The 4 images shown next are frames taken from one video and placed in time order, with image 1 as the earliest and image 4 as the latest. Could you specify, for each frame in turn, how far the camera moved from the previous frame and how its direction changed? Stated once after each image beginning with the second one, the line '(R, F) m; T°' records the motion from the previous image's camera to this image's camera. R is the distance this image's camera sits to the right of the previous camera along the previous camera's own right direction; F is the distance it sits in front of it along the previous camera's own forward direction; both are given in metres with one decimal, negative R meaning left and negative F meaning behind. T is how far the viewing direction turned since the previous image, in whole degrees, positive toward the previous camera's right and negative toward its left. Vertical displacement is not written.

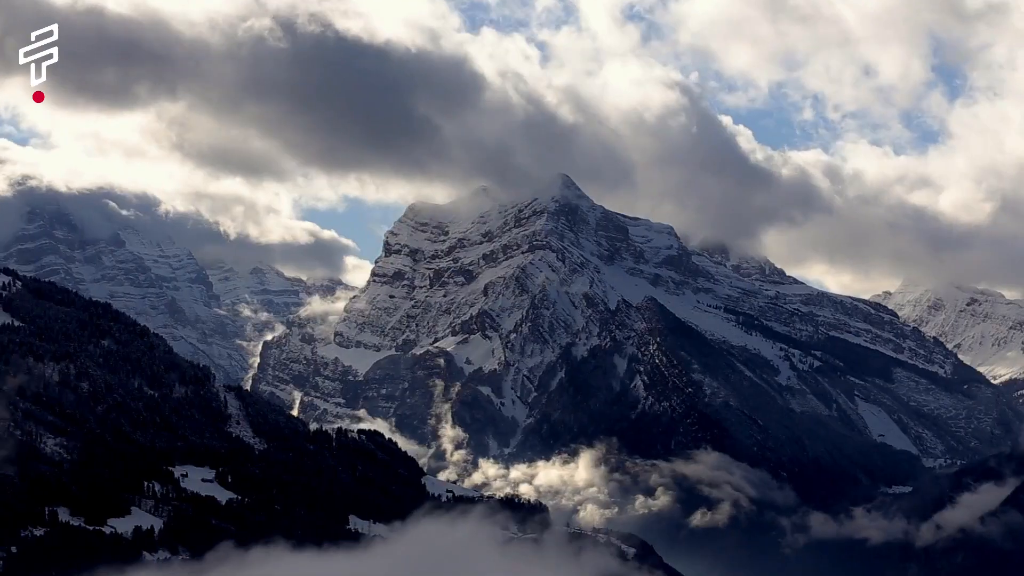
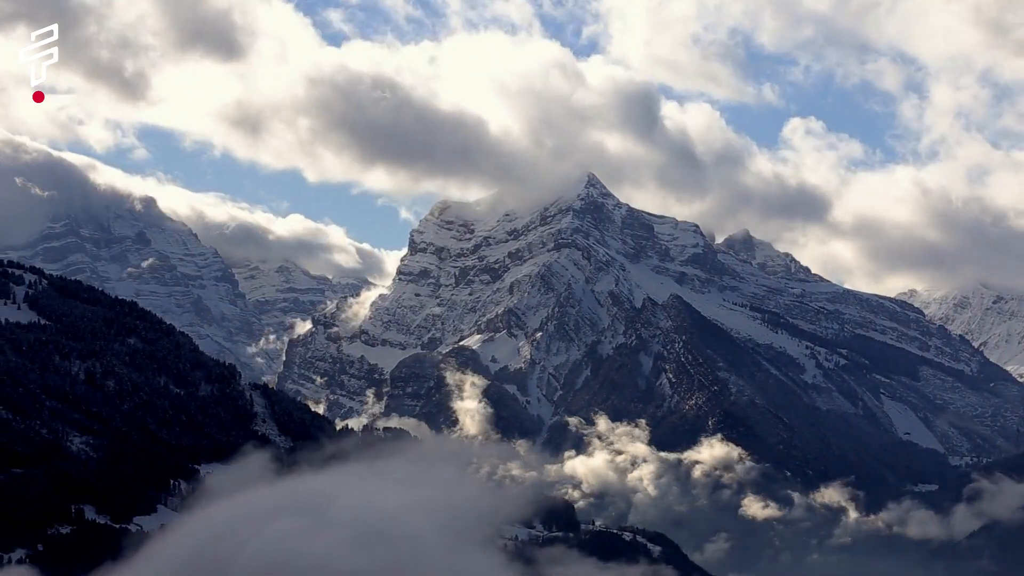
(-0.6, +1.9) m; -1°
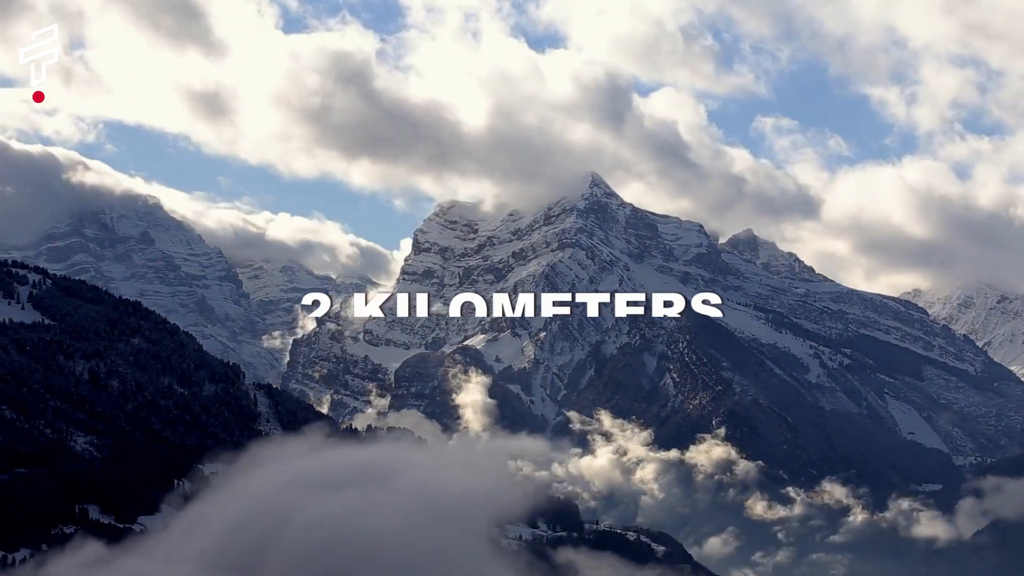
(-0.2, +0.4) m; 0°
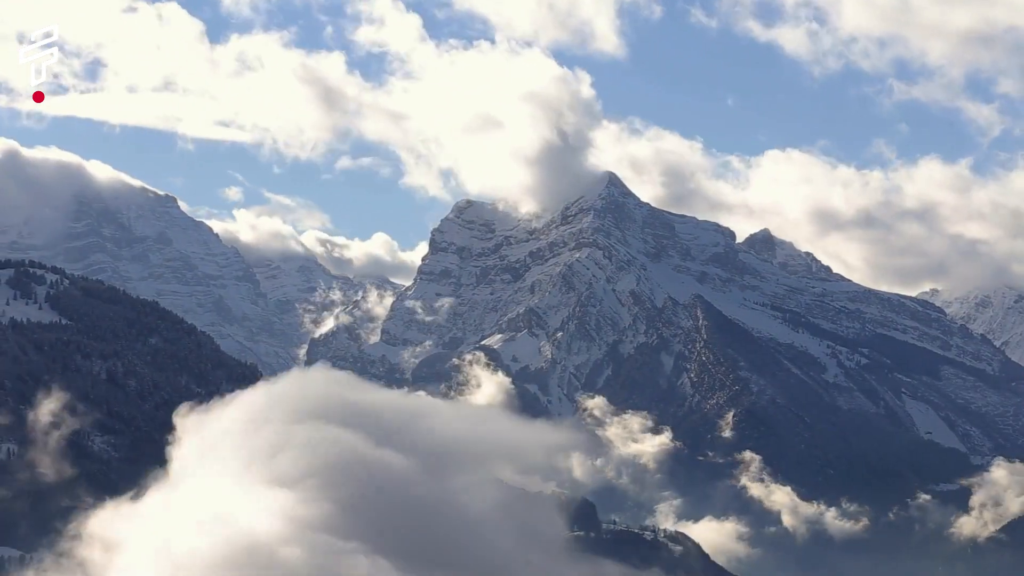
(-0.3, +1.1) m; -1°
